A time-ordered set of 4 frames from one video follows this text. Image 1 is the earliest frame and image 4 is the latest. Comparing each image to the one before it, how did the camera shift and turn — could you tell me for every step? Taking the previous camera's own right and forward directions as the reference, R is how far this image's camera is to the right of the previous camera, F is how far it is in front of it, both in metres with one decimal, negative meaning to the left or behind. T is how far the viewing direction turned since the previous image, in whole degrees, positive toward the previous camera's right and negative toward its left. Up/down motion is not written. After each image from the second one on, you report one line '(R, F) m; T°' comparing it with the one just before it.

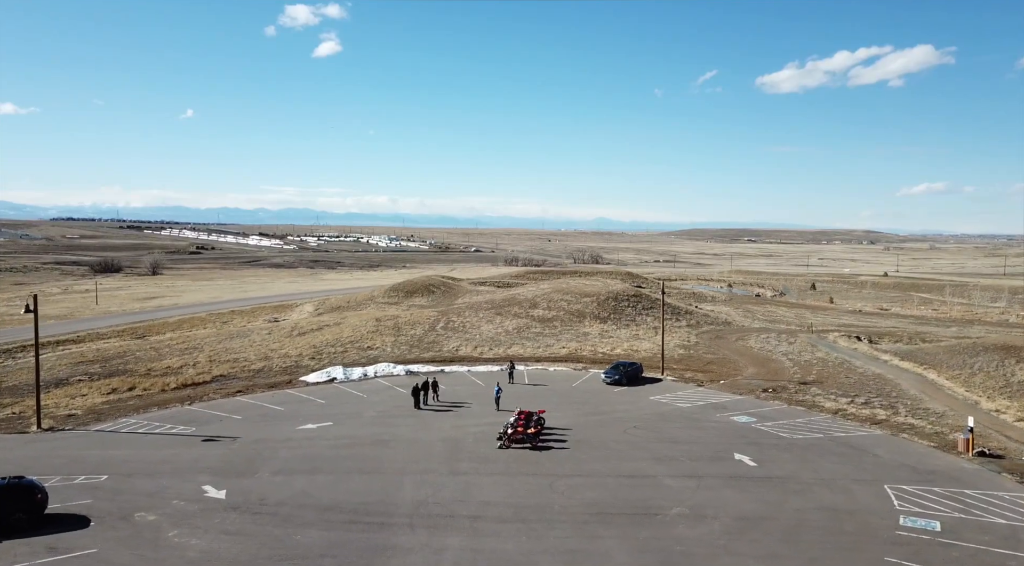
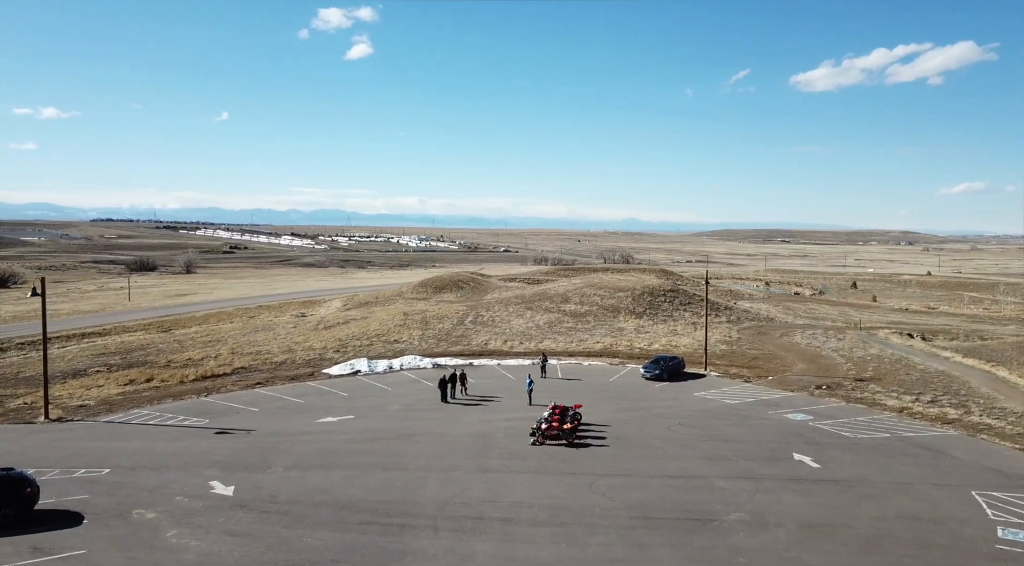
(-0.1, +1.0) m; -2°
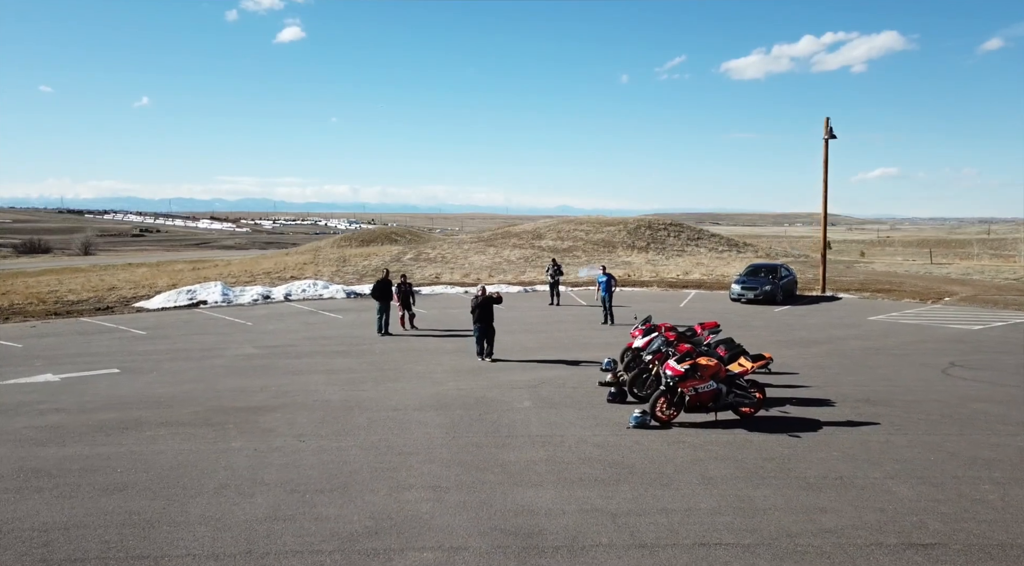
(-0.5, +7.4) m; +5°
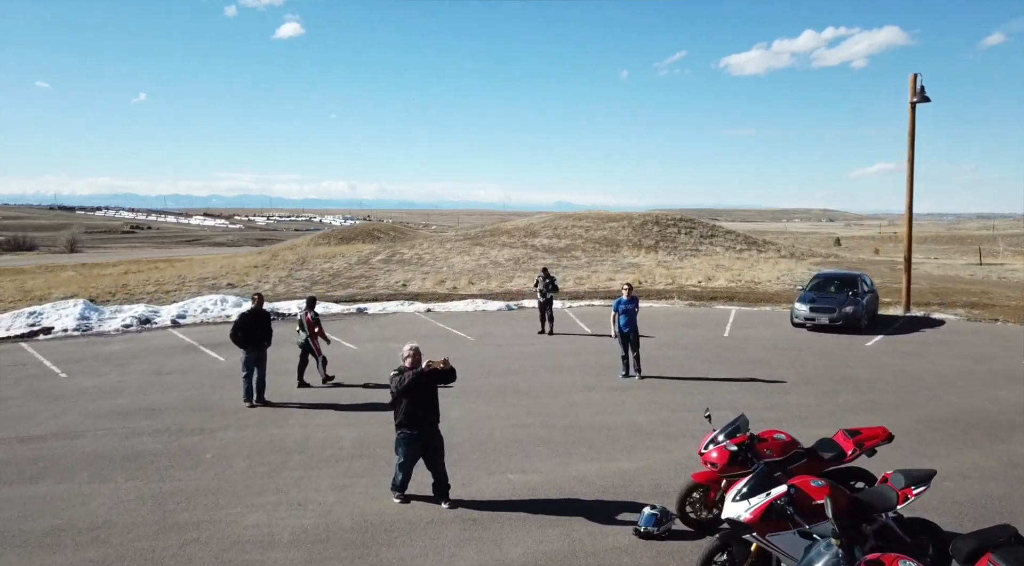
(+0.2, +2.5) m; 0°
